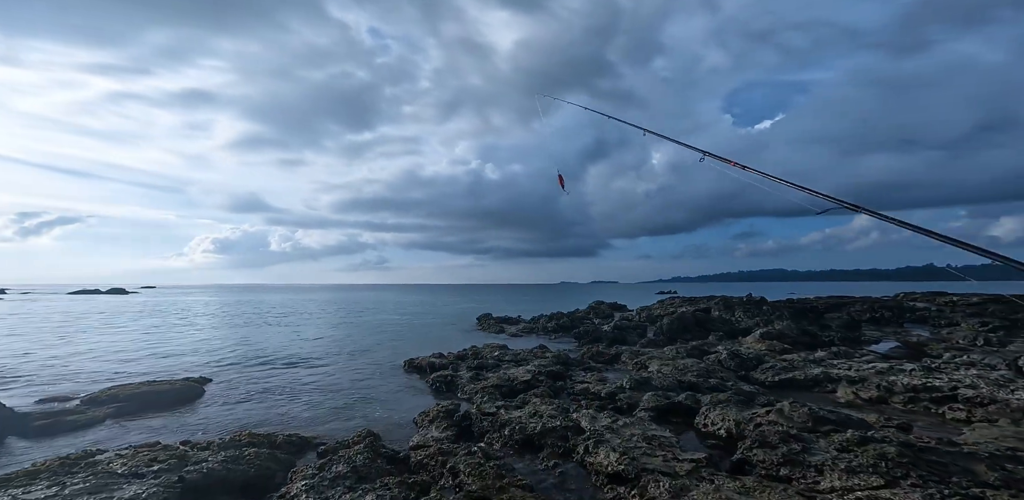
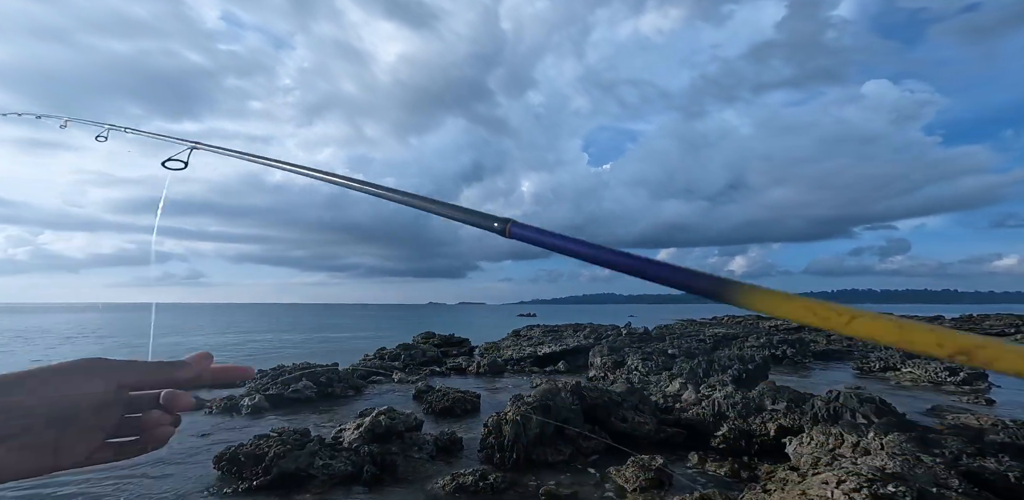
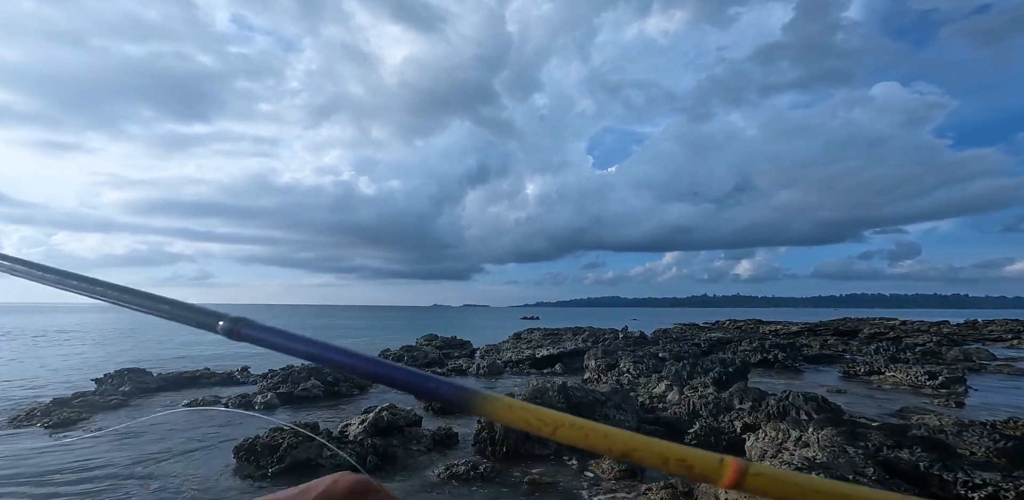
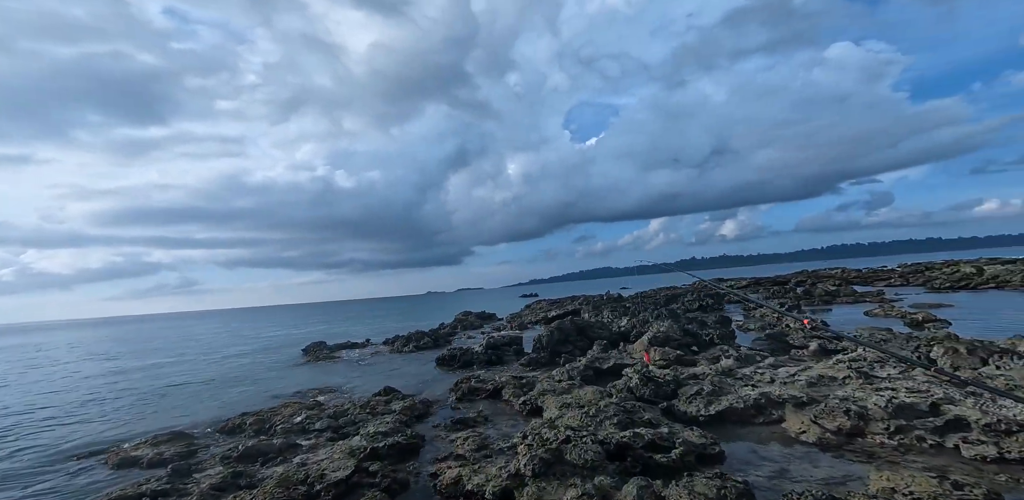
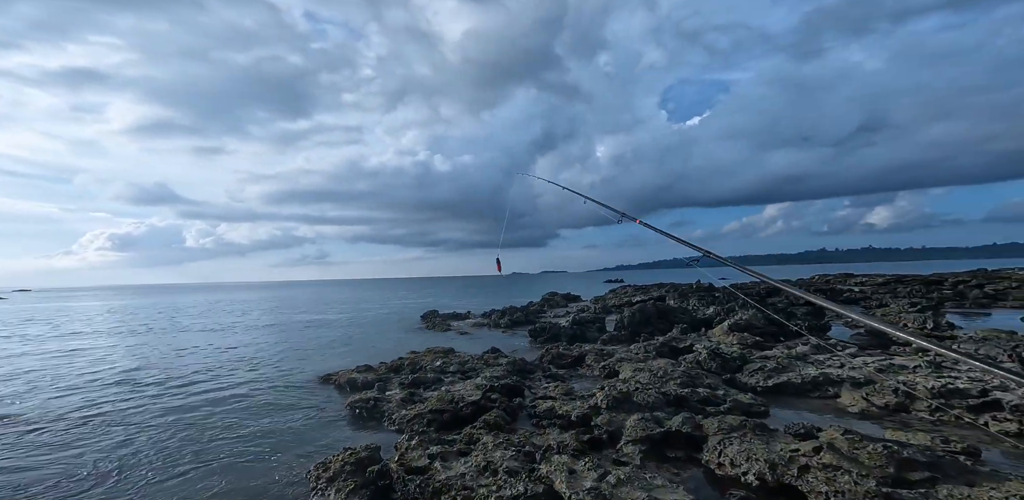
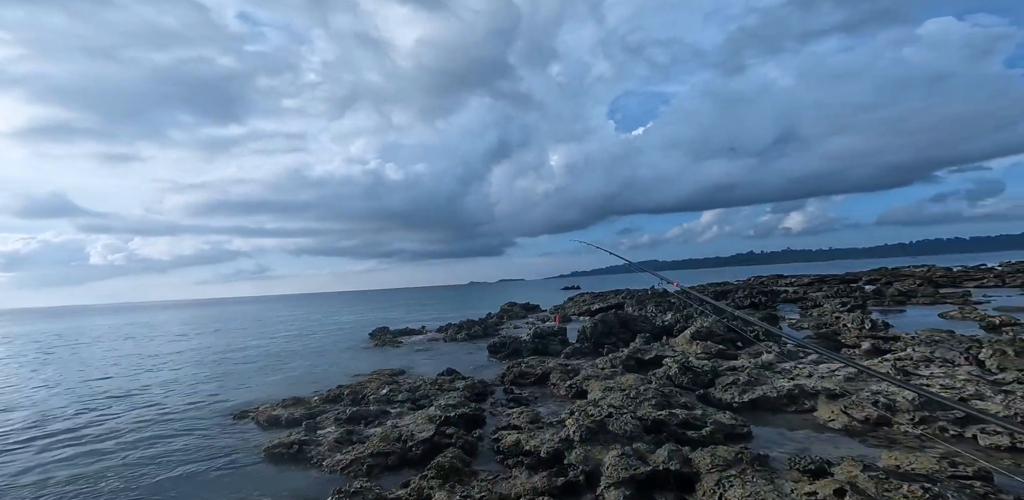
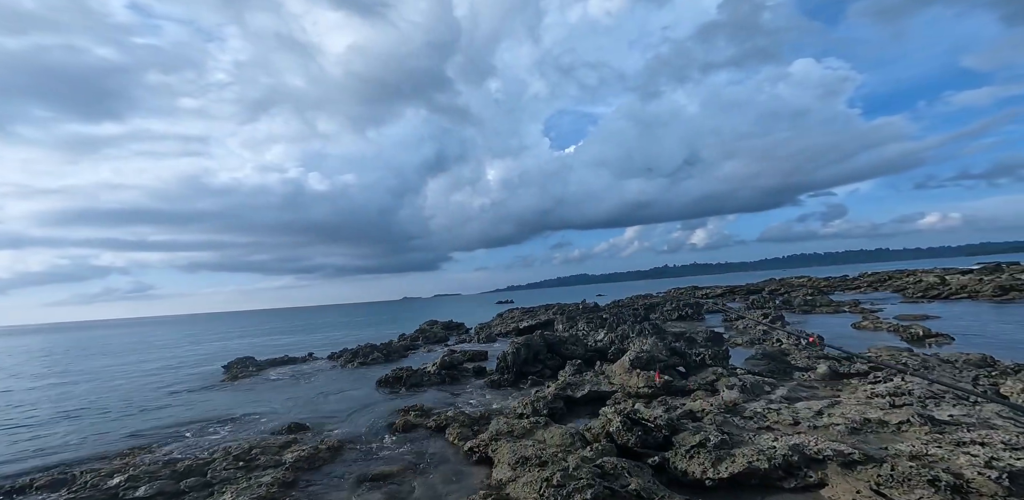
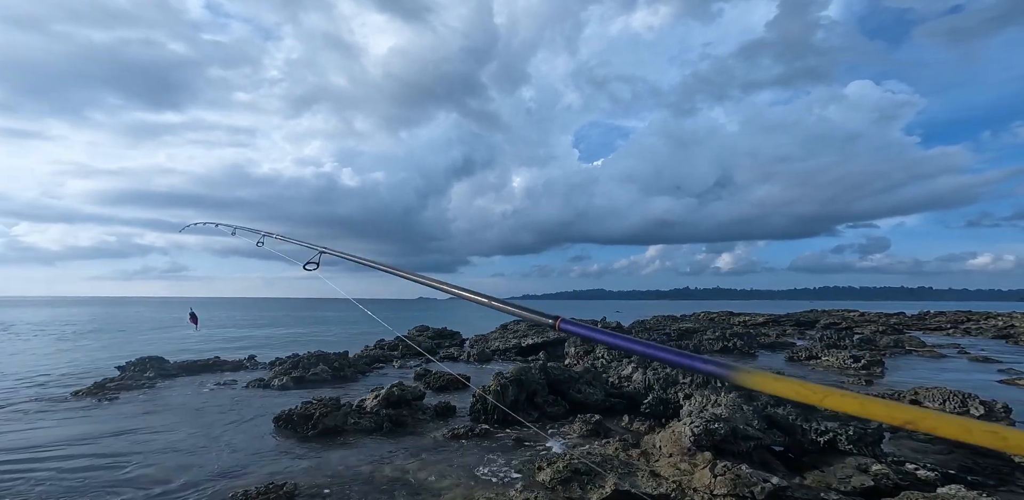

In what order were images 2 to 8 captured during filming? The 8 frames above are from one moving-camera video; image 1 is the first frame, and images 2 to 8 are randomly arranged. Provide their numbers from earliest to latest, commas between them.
5, 6, 4, 7, 8, 3, 2
